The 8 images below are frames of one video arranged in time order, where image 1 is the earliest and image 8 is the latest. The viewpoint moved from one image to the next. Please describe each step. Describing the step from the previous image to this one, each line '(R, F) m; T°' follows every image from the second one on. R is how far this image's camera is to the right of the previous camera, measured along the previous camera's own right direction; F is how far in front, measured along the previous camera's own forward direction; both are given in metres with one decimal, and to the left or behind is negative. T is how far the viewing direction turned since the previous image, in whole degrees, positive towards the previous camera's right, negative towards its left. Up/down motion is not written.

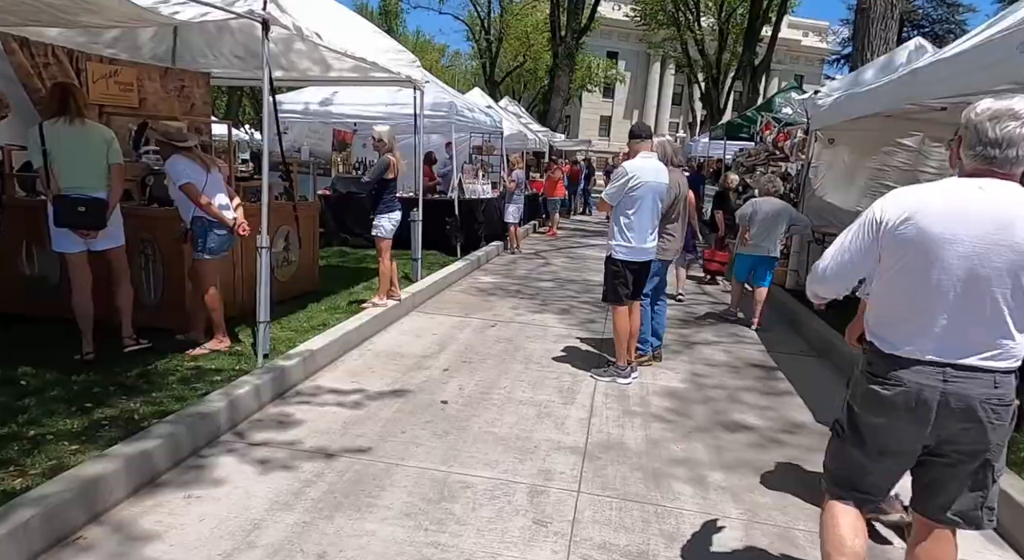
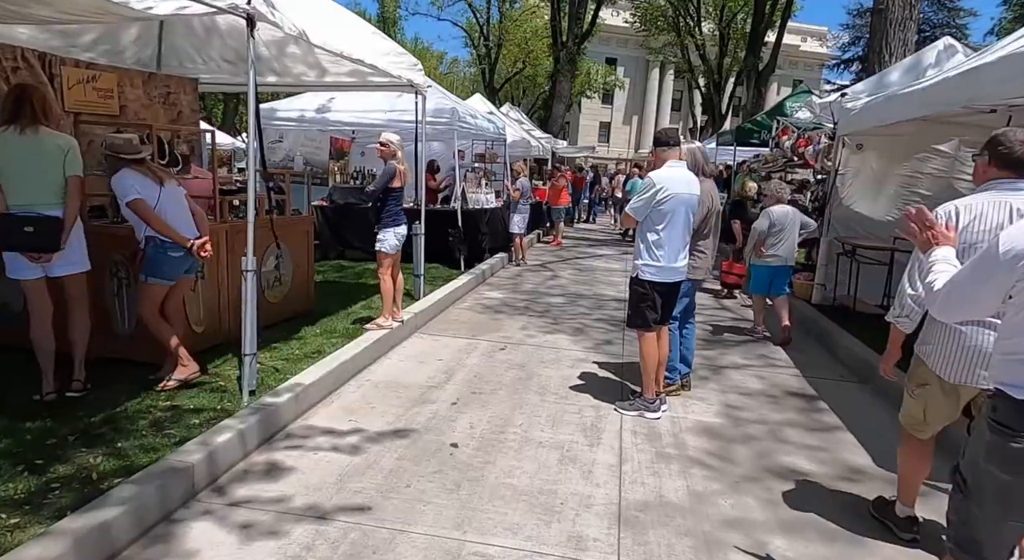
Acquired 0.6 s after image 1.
(-0.1, +0.5) m; 0°
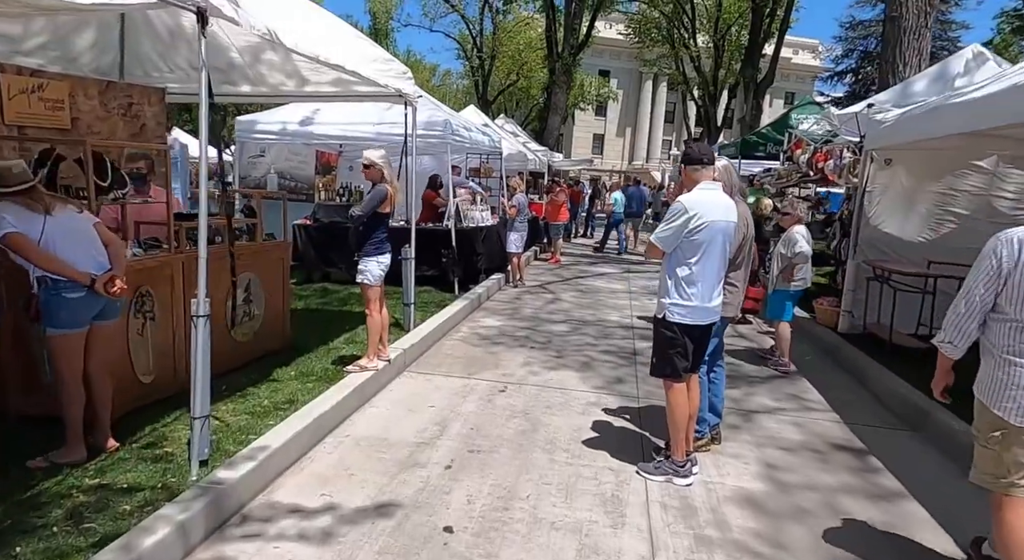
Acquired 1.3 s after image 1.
(-0.1, +0.7) m; +1°
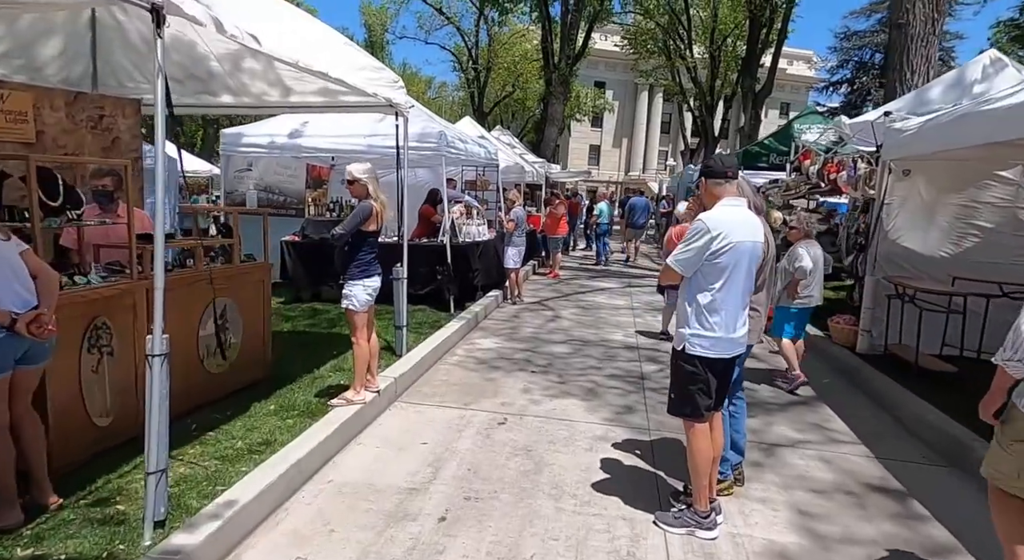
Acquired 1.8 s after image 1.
(0.0, +0.4) m; 0°
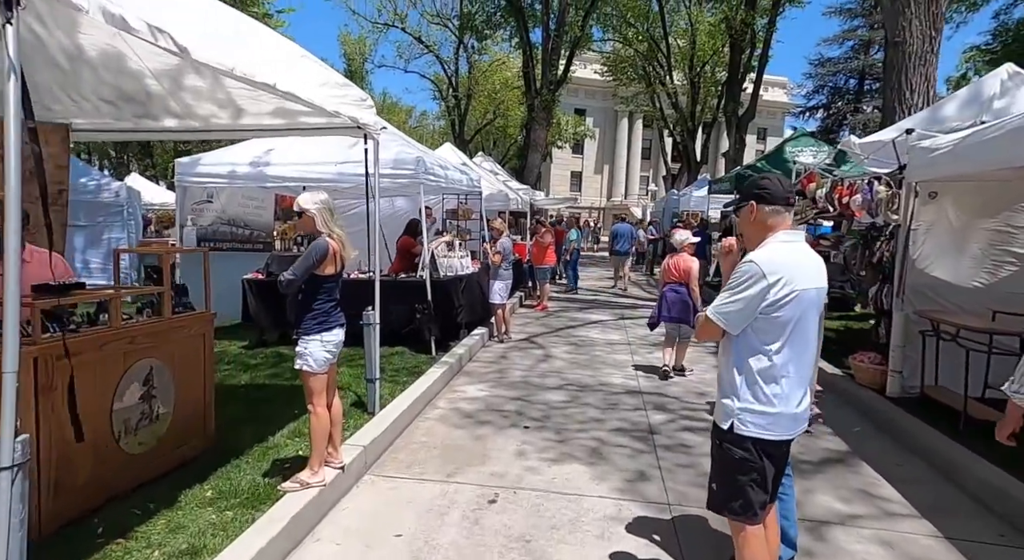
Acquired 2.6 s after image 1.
(0.0, +0.8) m; +2°
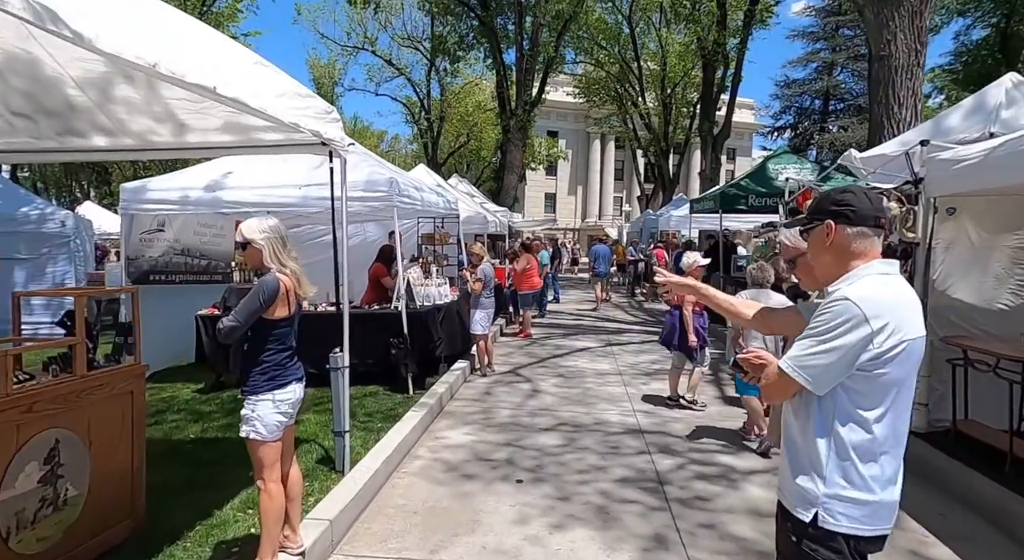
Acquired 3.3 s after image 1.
(-0.1, +0.6) m; +2°
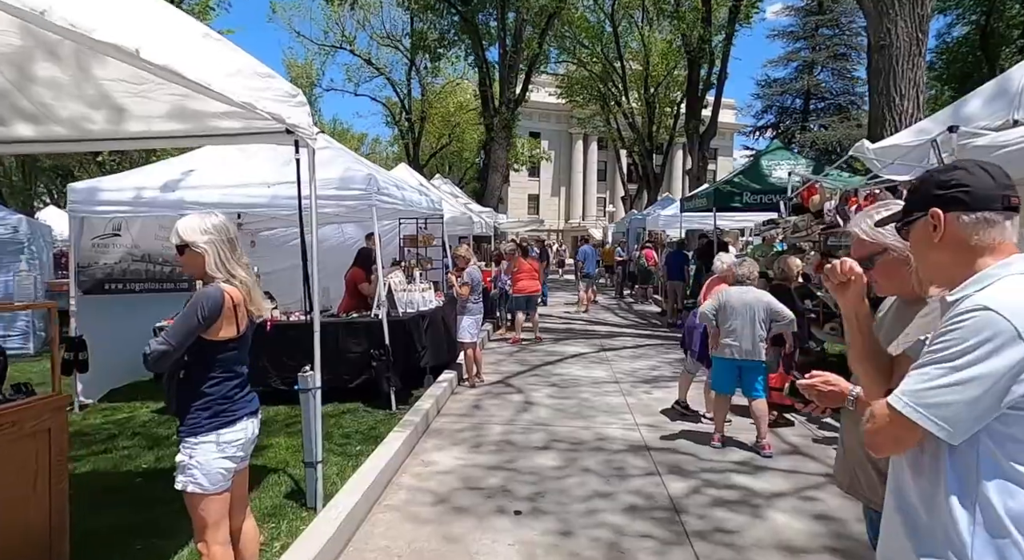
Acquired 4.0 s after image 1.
(-0.1, +0.6) m; +2°
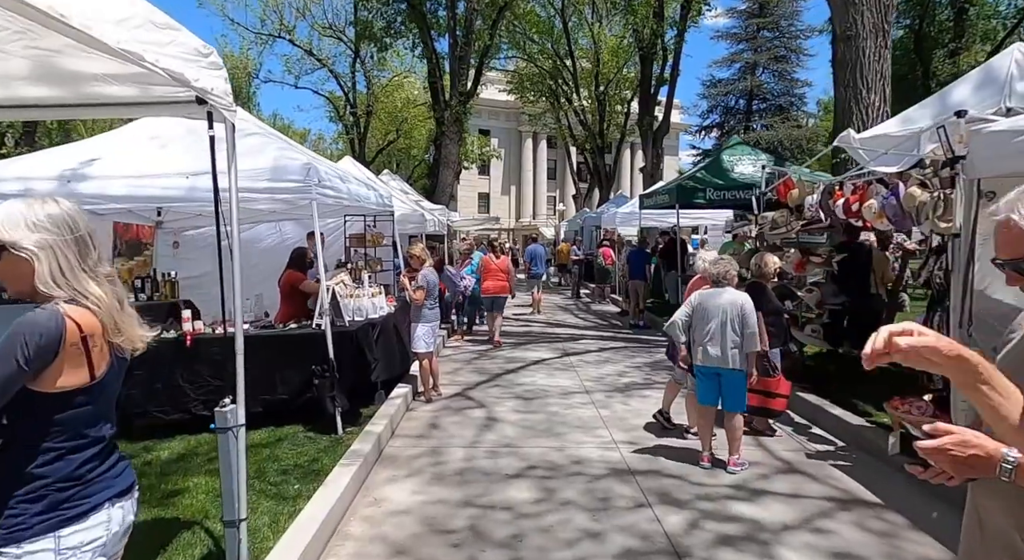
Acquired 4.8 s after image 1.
(-0.1, +0.7) m; +5°
